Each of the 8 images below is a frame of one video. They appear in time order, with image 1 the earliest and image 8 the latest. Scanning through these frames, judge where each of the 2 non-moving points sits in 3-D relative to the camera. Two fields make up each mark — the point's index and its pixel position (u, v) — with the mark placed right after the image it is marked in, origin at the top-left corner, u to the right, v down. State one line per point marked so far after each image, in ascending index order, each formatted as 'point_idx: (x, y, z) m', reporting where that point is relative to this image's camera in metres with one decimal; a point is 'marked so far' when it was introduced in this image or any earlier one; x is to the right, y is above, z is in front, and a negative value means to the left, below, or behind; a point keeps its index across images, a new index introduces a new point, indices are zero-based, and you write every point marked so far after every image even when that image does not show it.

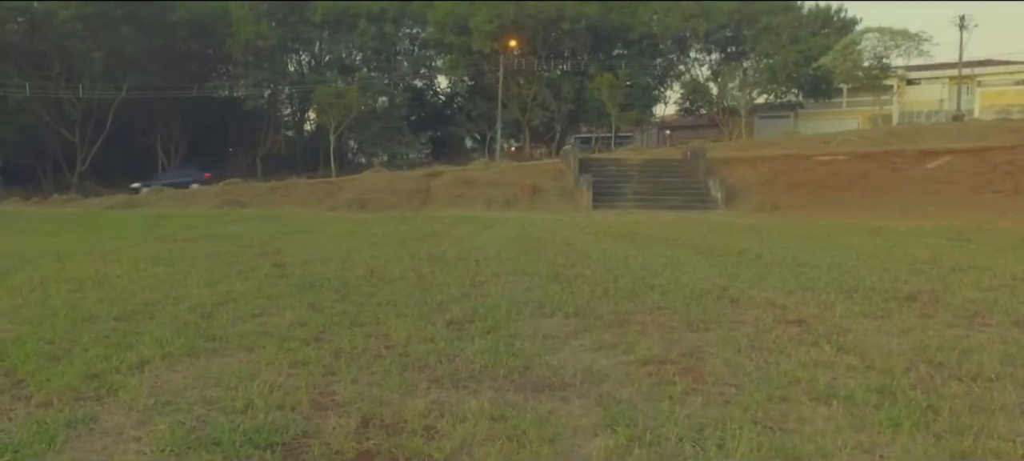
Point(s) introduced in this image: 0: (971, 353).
0: (+2.8, -0.8, +4.7) m
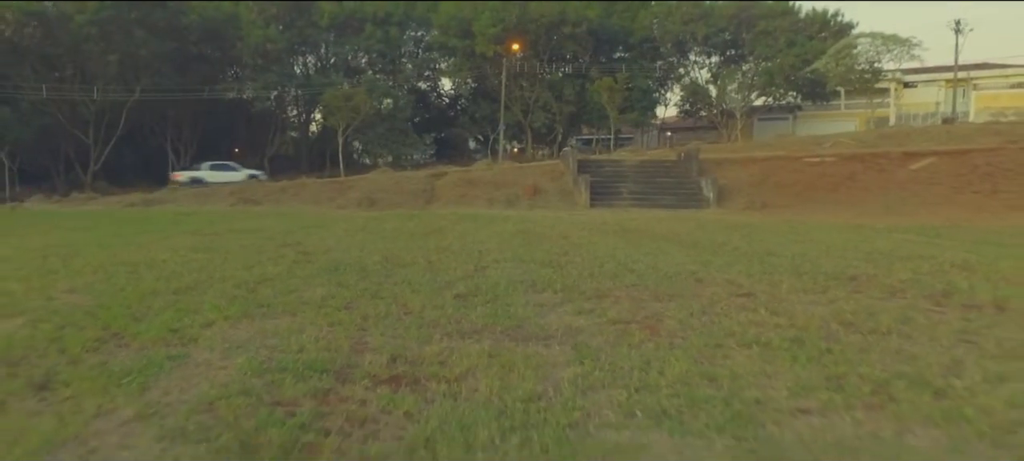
0: (+2.8, -0.7, +5.8) m
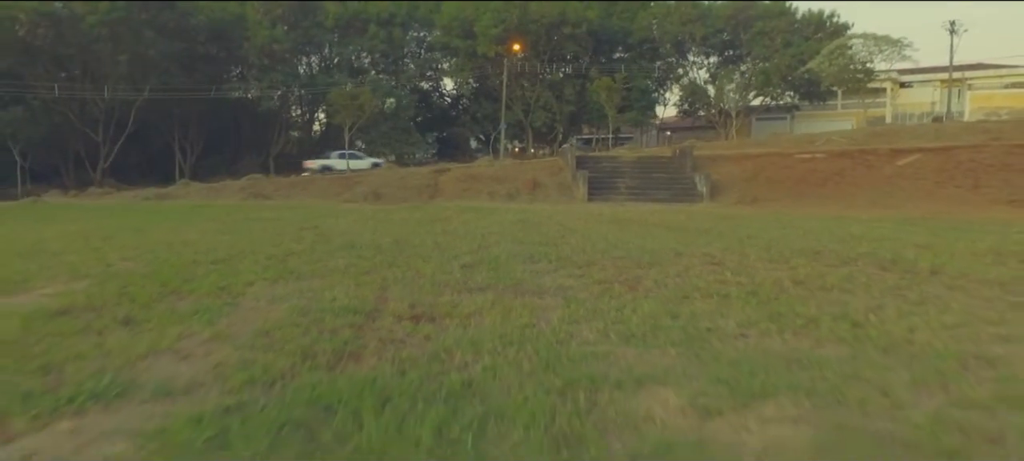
0: (+2.8, -0.4, +6.8) m
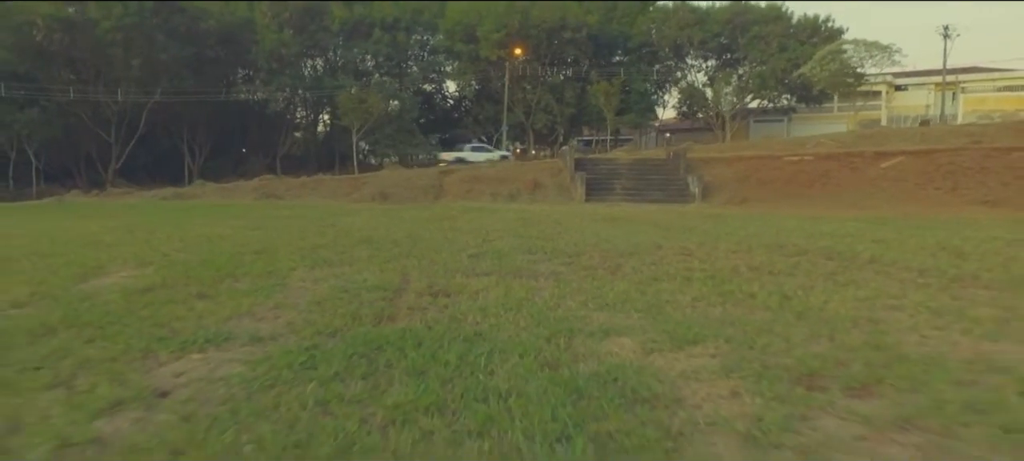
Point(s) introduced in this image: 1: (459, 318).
0: (+2.8, -0.4, +8.0) m
1: (-0.4, -0.6, +5.5) m
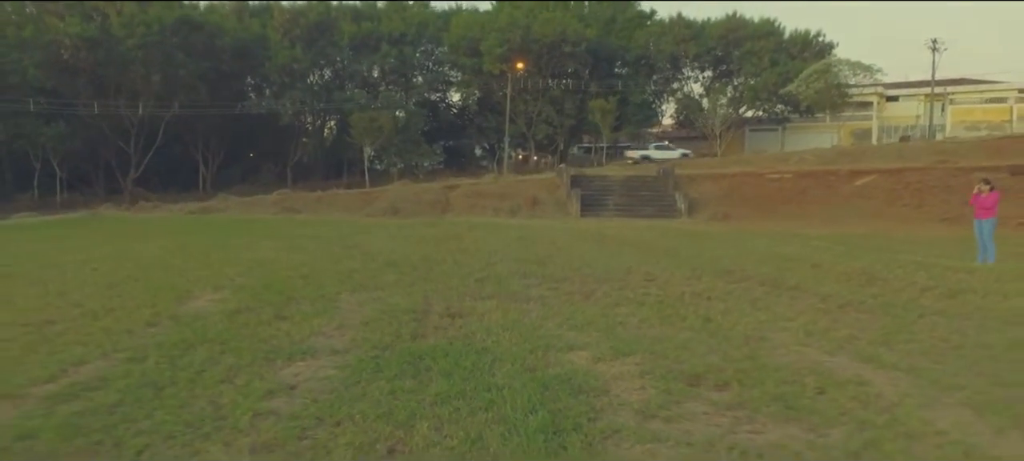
0: (+2.8, -0.8, +10.3) m
1: (-0.4, -1.1, +7.7) m
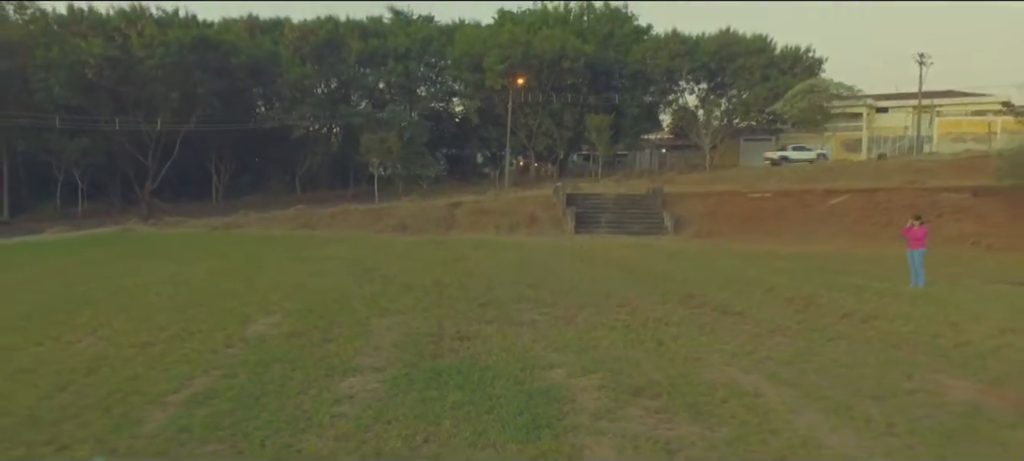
0: (+2.7, -1.4, +12.7) m
1: (-0.5, -1.7, +10.1) m
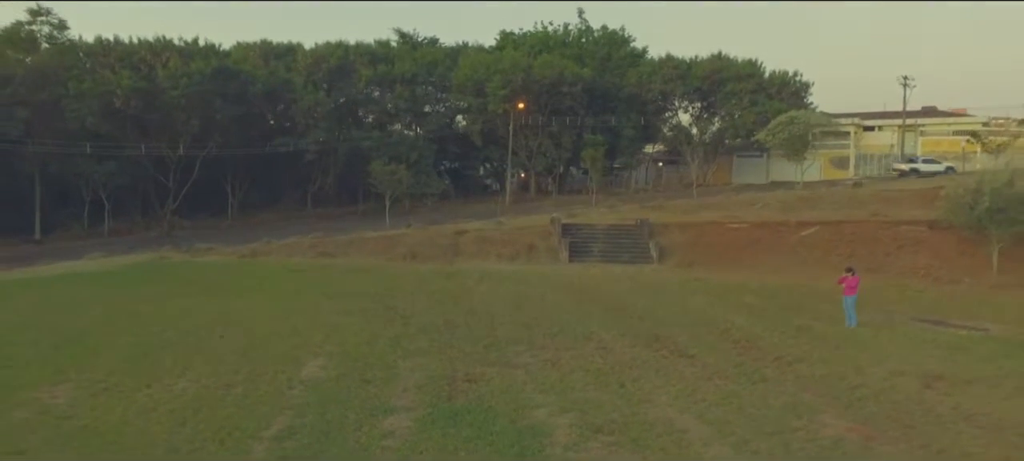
0: (+2.7, -2.7, +15.9) m
1: (-0.5, -2.9, +13.4) m
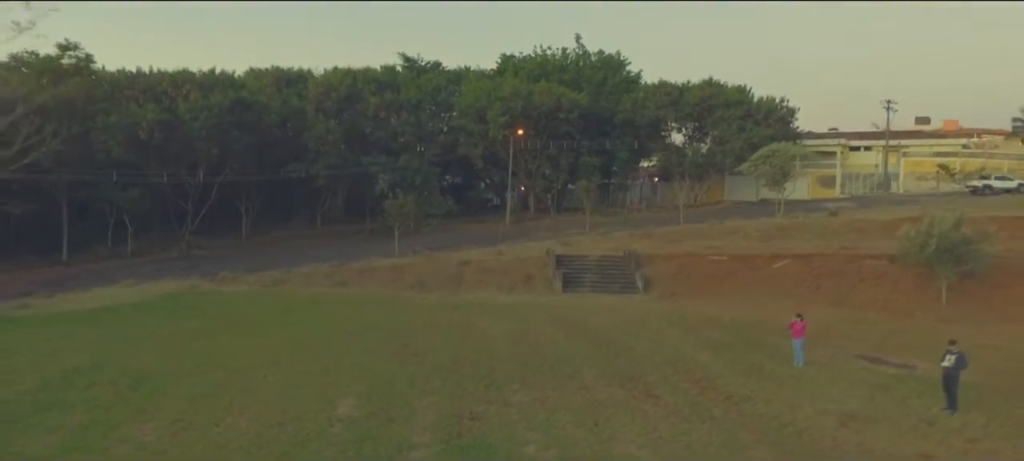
0: (+2.6, -4.3, +19.3) m
1: (-0.6, -4.5, +16.8) m
